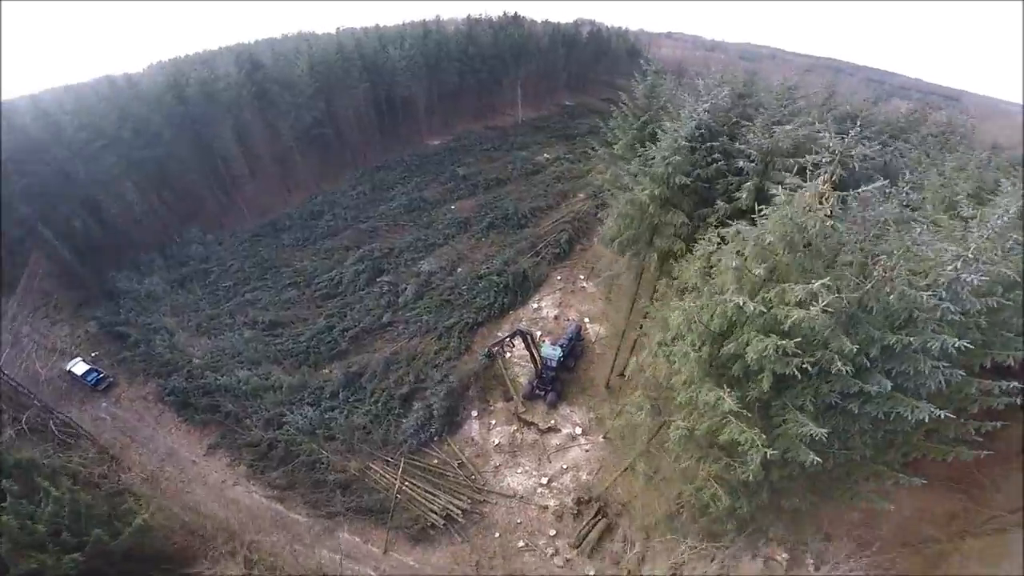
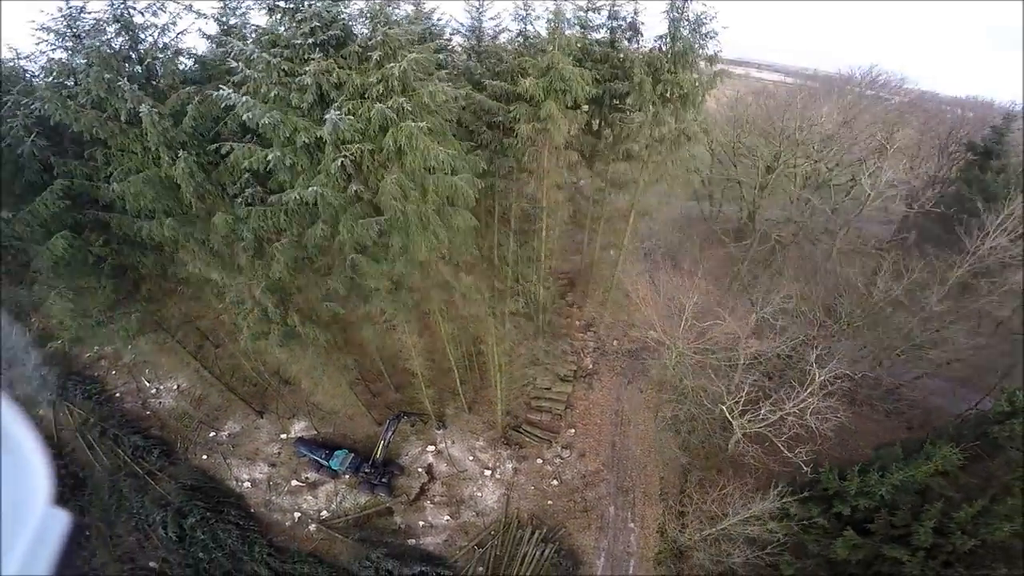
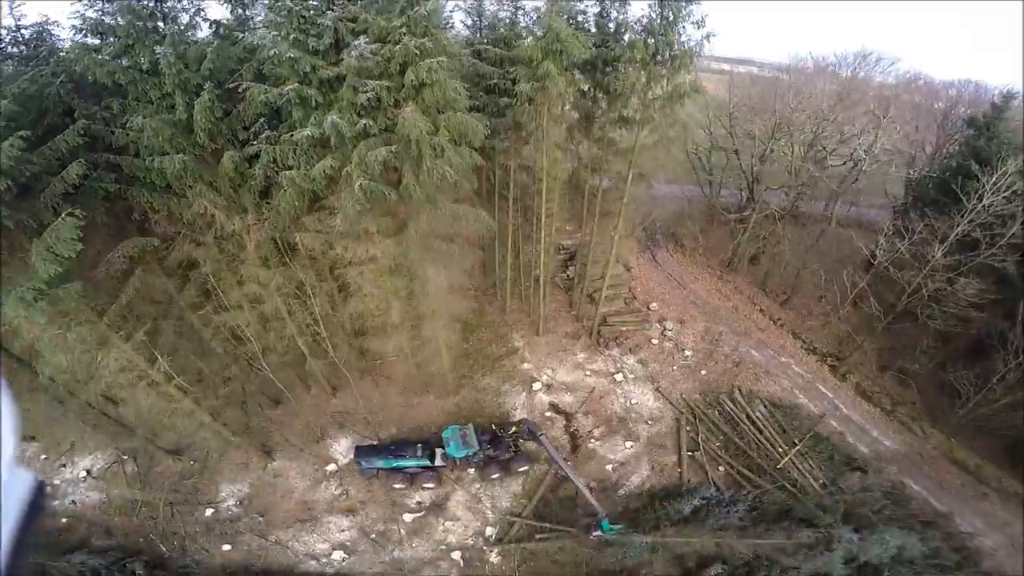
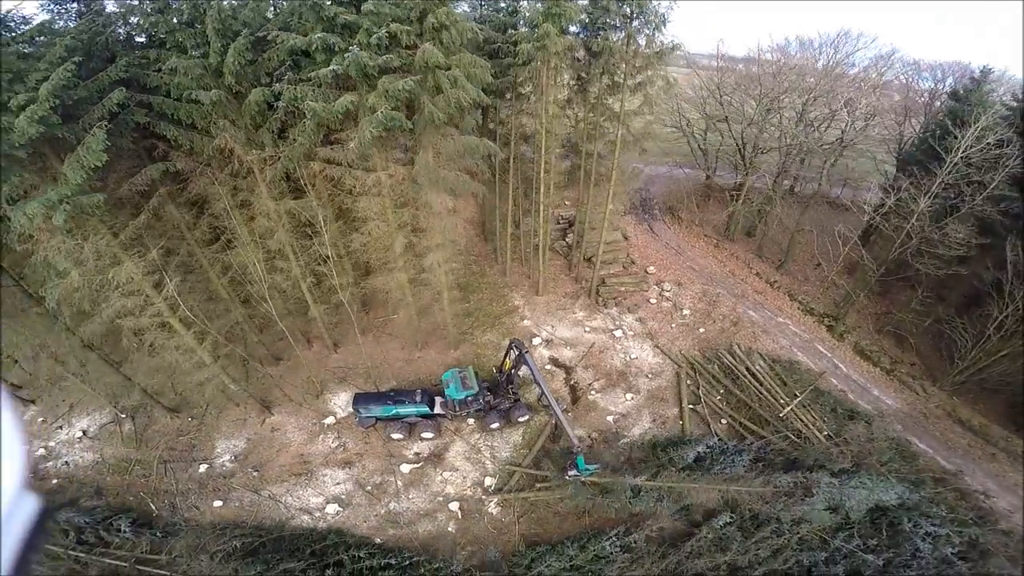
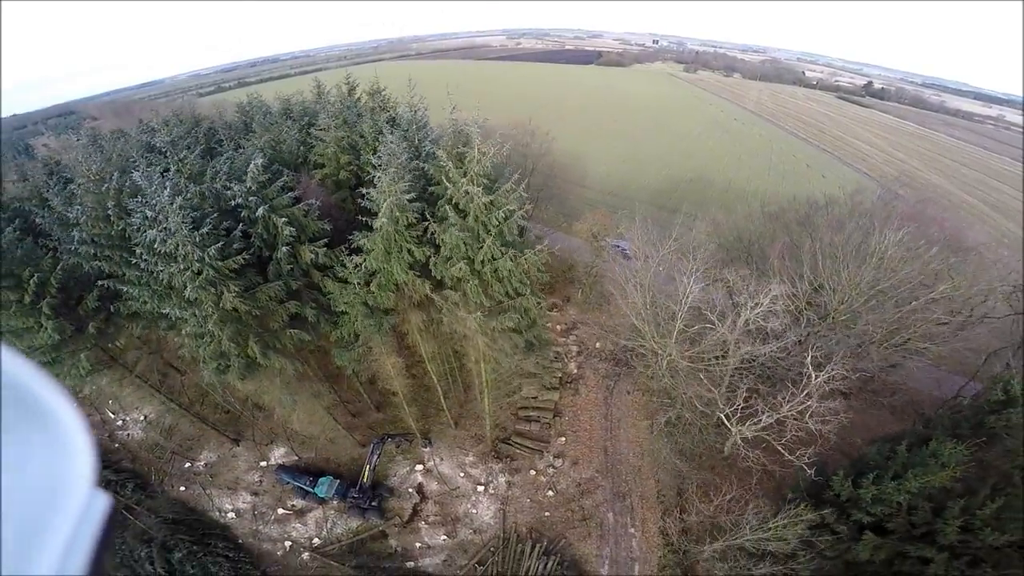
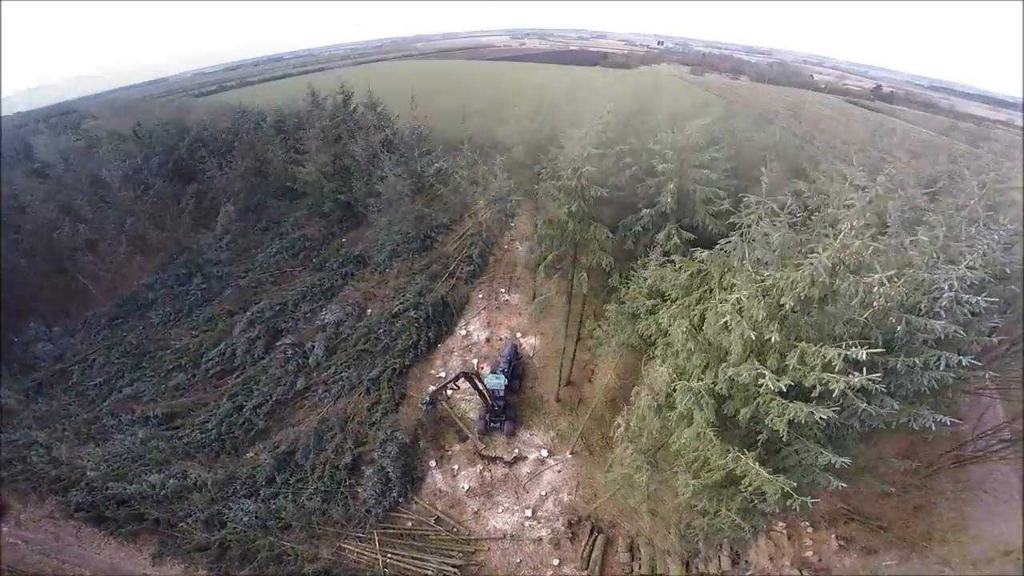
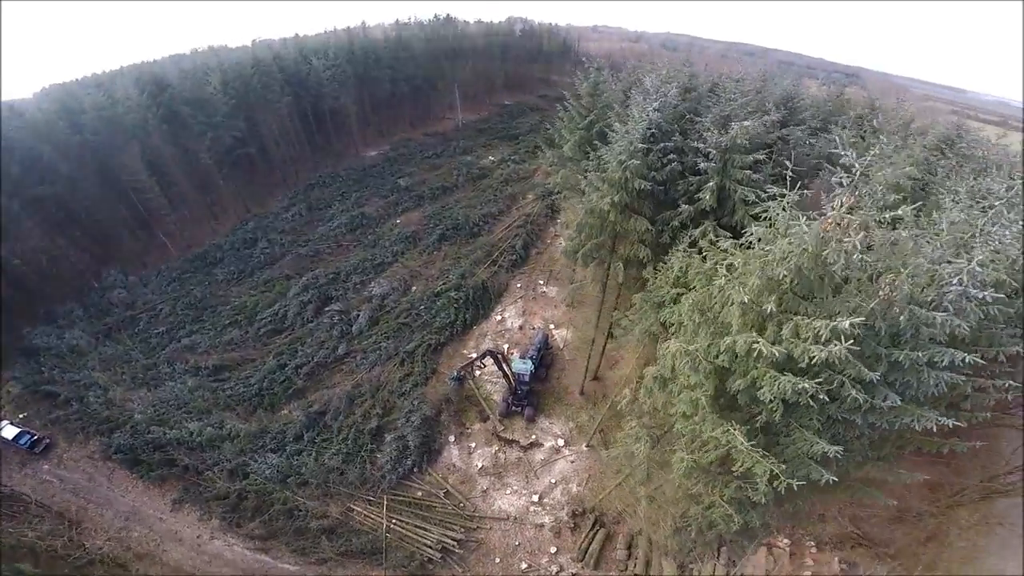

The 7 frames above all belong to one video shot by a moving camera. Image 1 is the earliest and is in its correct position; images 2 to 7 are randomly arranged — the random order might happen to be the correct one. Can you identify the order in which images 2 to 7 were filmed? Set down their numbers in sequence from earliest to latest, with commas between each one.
7, 6, 5, 2, 3, 4
